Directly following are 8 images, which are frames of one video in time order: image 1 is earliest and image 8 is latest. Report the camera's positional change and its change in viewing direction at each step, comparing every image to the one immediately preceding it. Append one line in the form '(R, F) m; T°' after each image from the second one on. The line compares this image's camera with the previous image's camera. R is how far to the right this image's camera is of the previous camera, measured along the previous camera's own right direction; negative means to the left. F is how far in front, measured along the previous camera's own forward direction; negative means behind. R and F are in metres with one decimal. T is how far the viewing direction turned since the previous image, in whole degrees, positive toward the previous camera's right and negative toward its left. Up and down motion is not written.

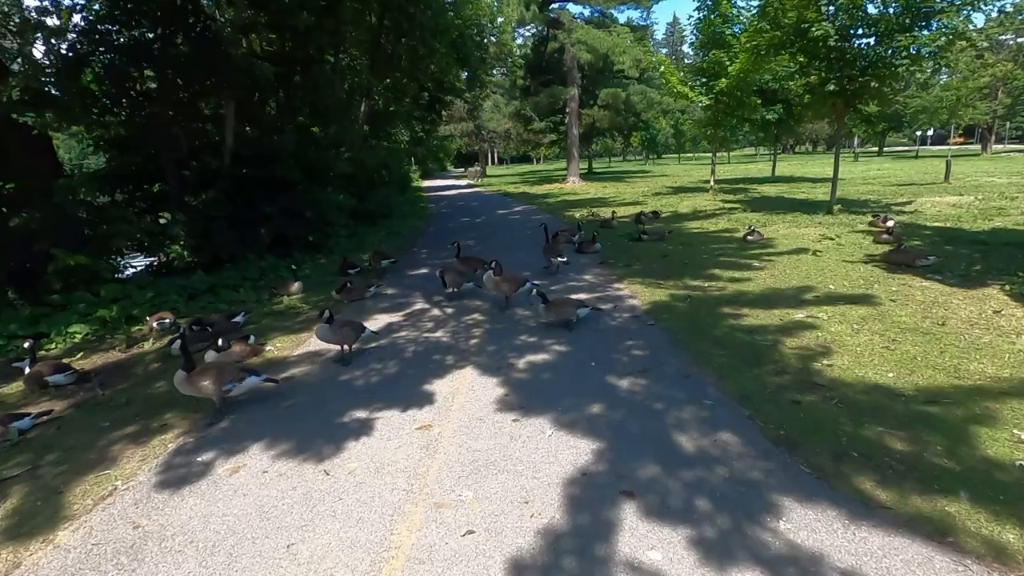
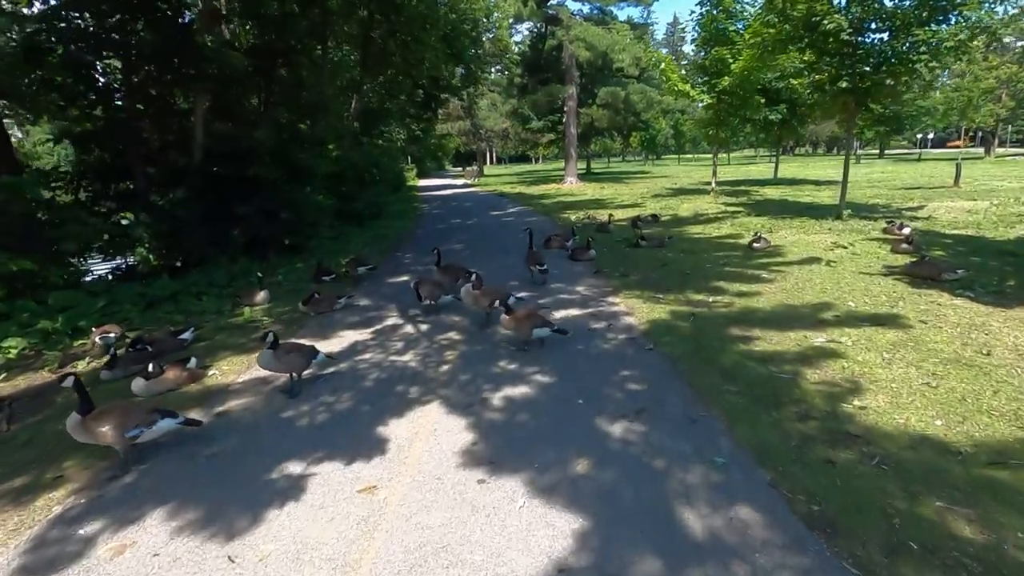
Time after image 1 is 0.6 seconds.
(+0.2, +0.9) m; 0°
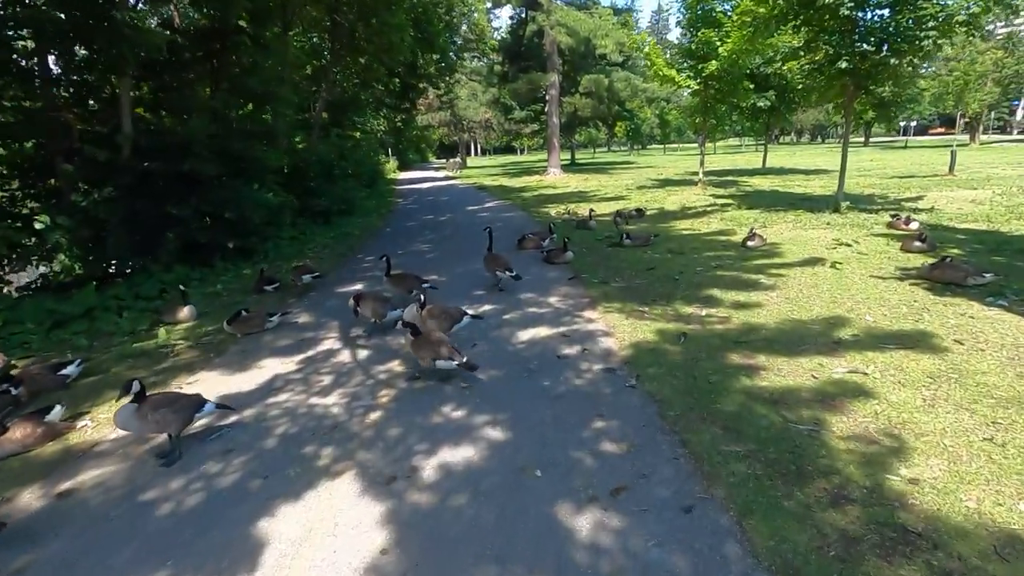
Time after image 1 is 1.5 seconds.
(+0.4, +1.2) m; +1°
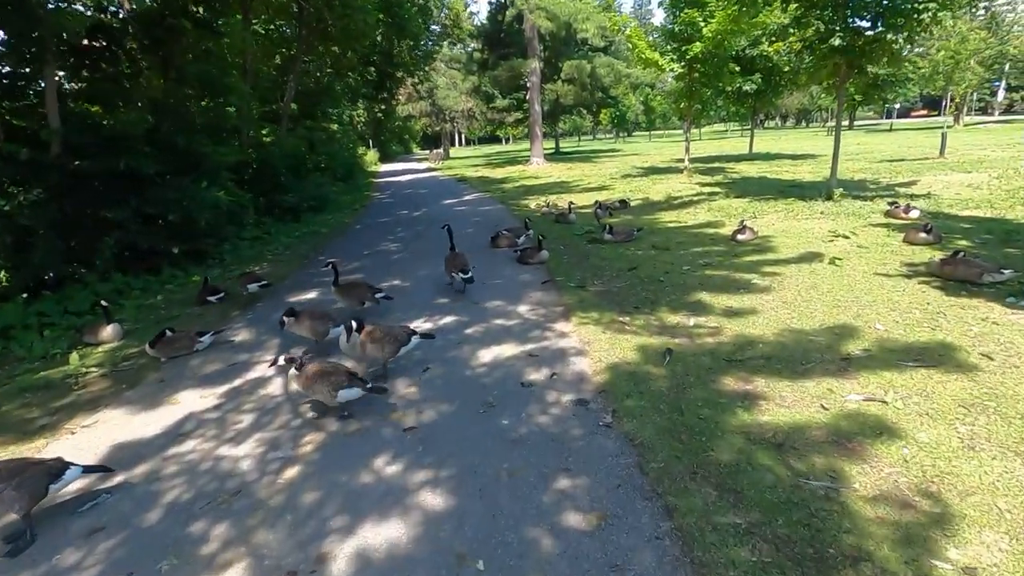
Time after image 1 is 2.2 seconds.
(+0.3, +0.9) m; +1°
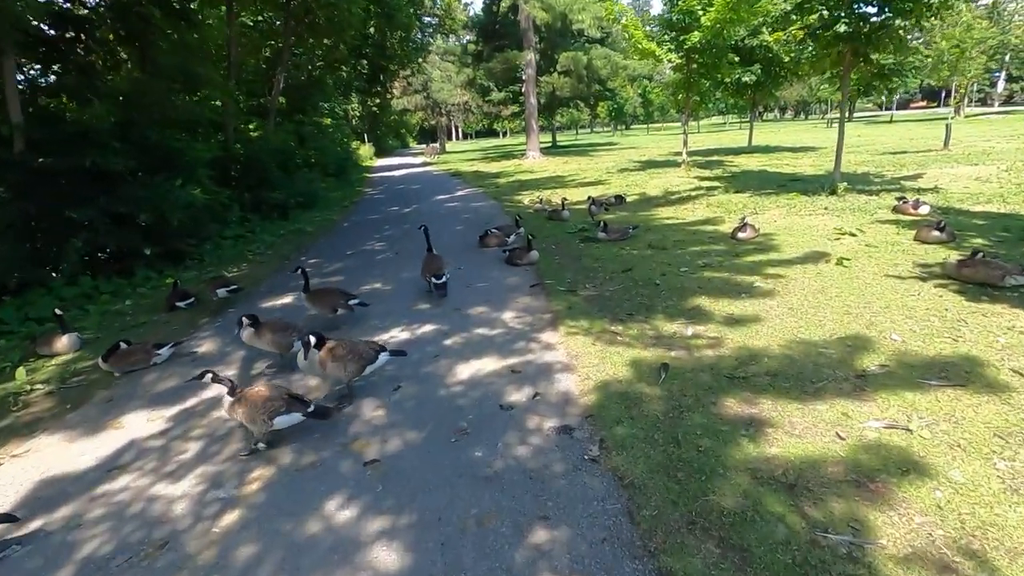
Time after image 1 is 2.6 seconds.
(+0.2, +0.5) m; 0°
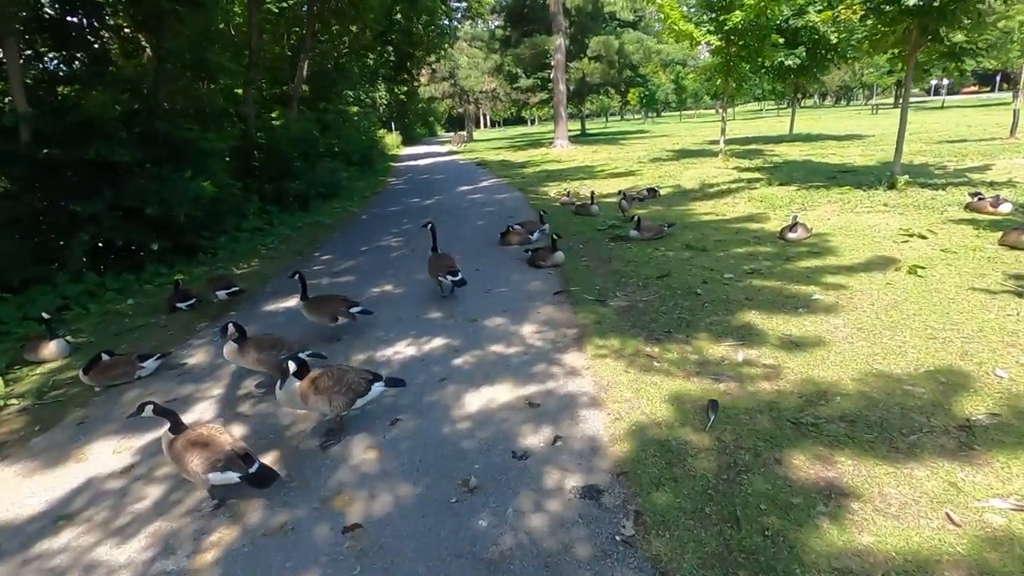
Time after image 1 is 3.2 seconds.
(+0.1, +0.8) m; -3°
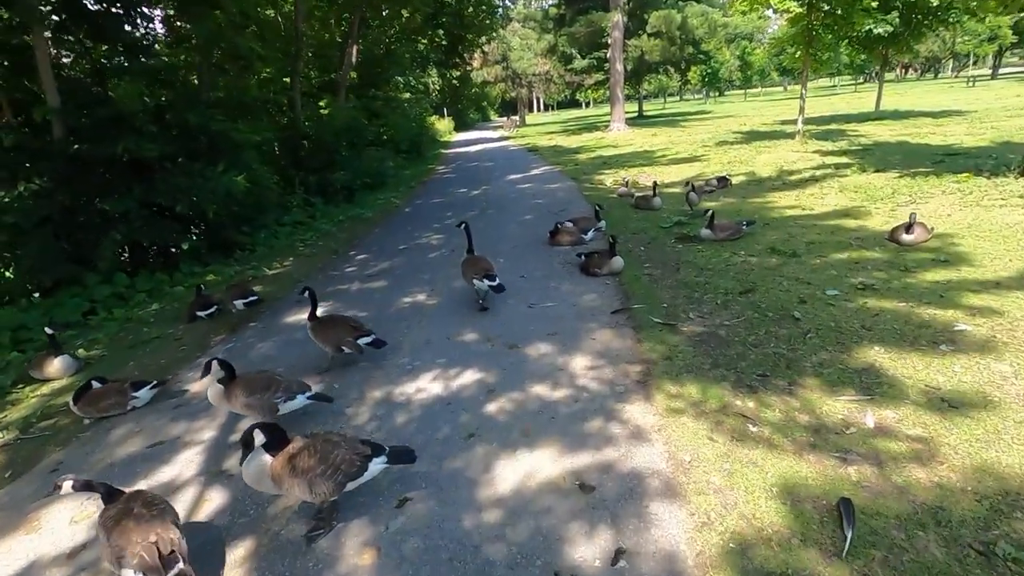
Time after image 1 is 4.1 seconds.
(0.0, +1.1) m; -6°
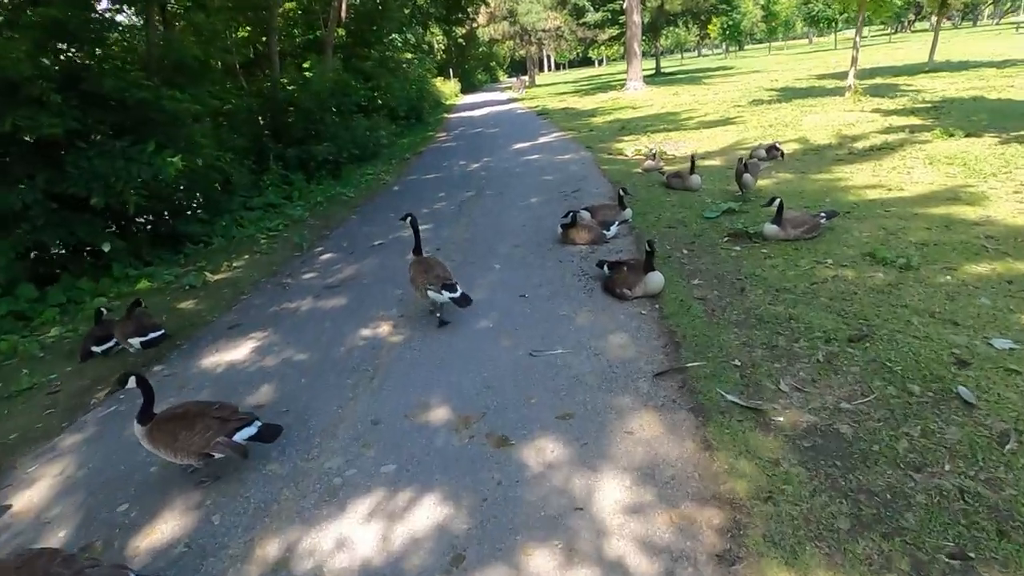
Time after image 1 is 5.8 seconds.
(+0.2, +2.0) m; -1°
